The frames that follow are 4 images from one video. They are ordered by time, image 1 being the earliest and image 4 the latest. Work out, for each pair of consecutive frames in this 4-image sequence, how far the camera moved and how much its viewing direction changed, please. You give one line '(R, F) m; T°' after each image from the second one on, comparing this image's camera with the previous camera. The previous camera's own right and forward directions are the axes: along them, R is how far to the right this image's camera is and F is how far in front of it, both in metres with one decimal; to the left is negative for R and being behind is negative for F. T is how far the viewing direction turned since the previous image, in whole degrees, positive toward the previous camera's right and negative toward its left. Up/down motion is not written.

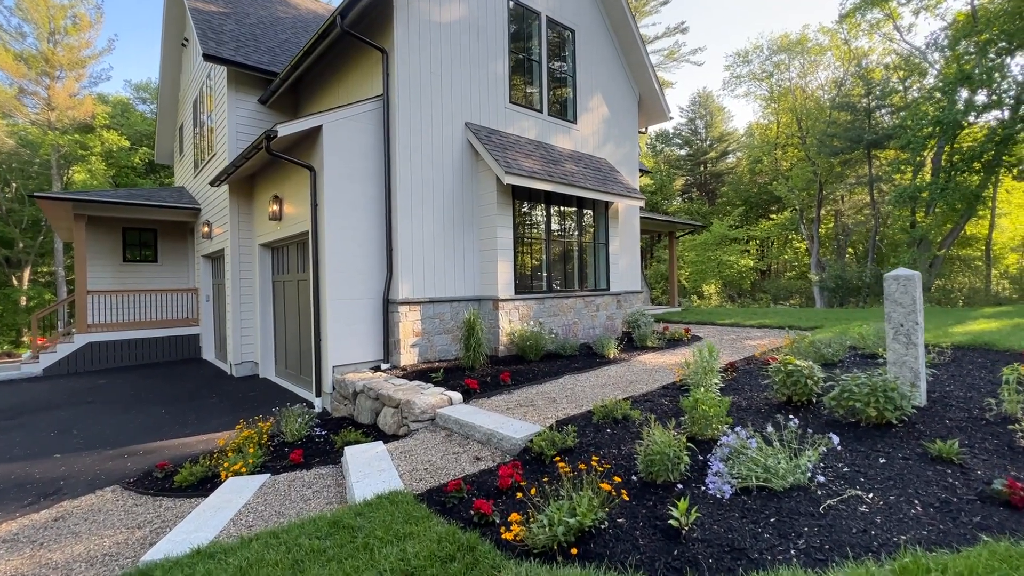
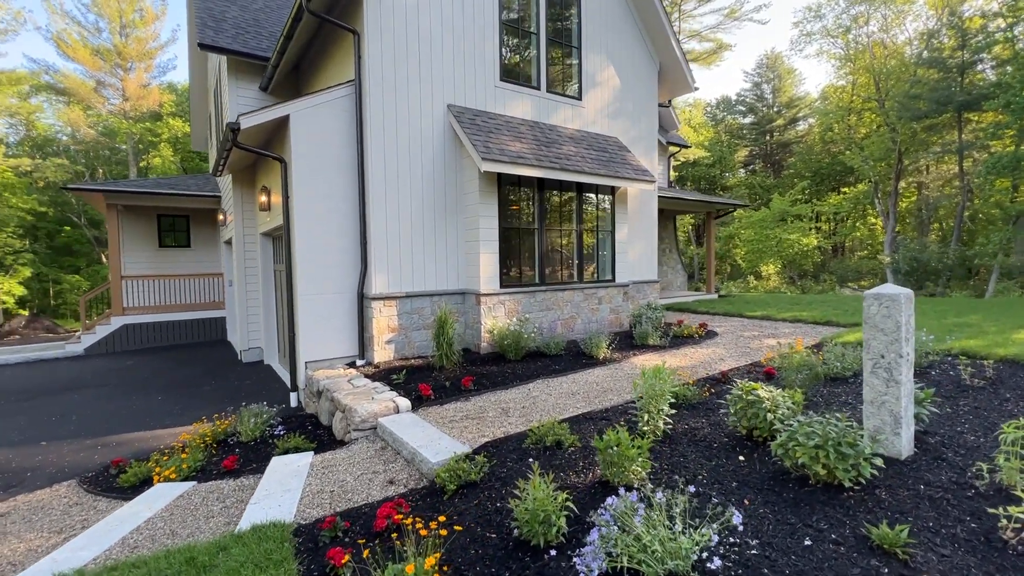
(+1.0, +0.5) m; -7°
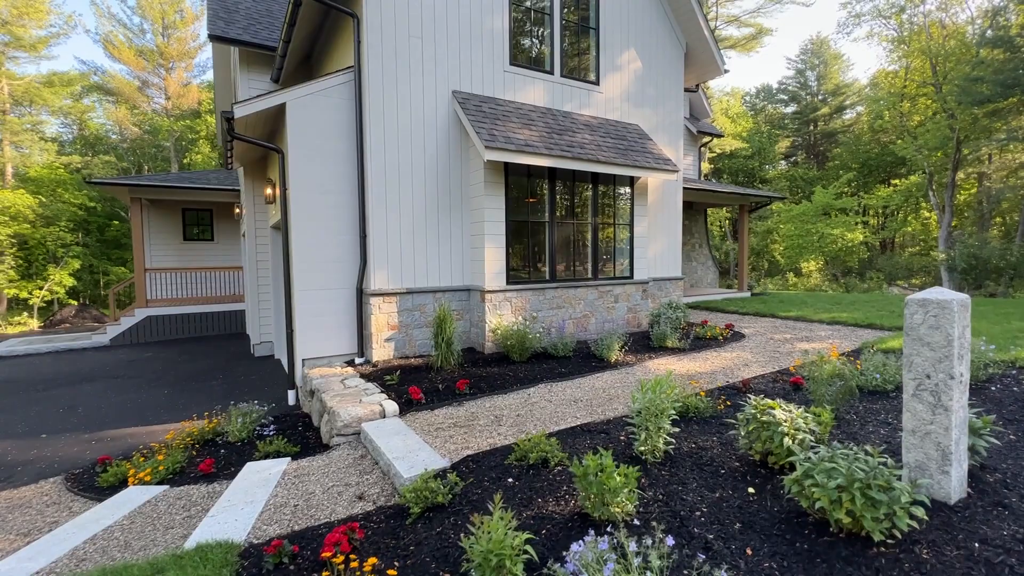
(+0.3, +0.4) m; -4°
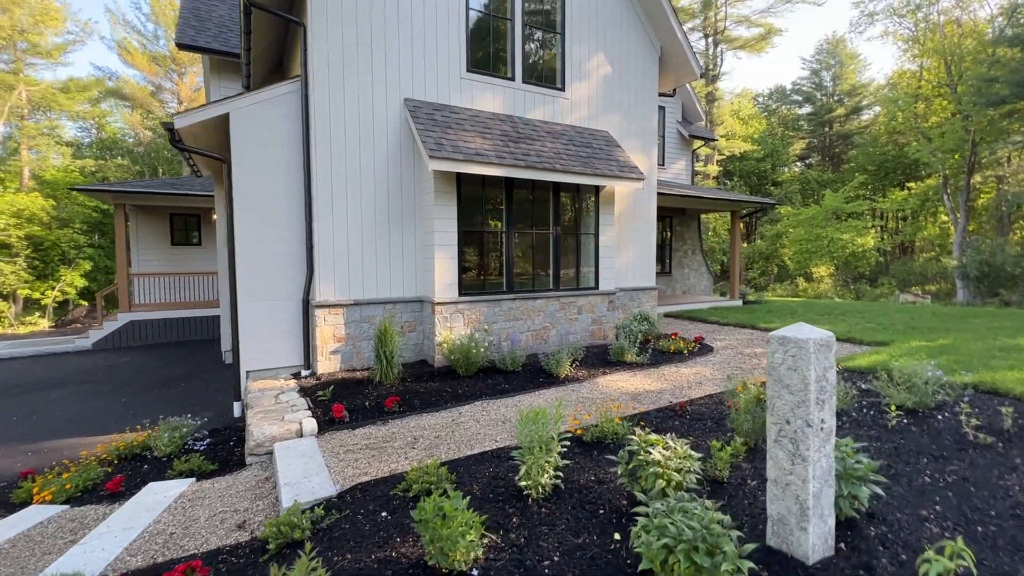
(+0.8, +0.2) m; -2°
